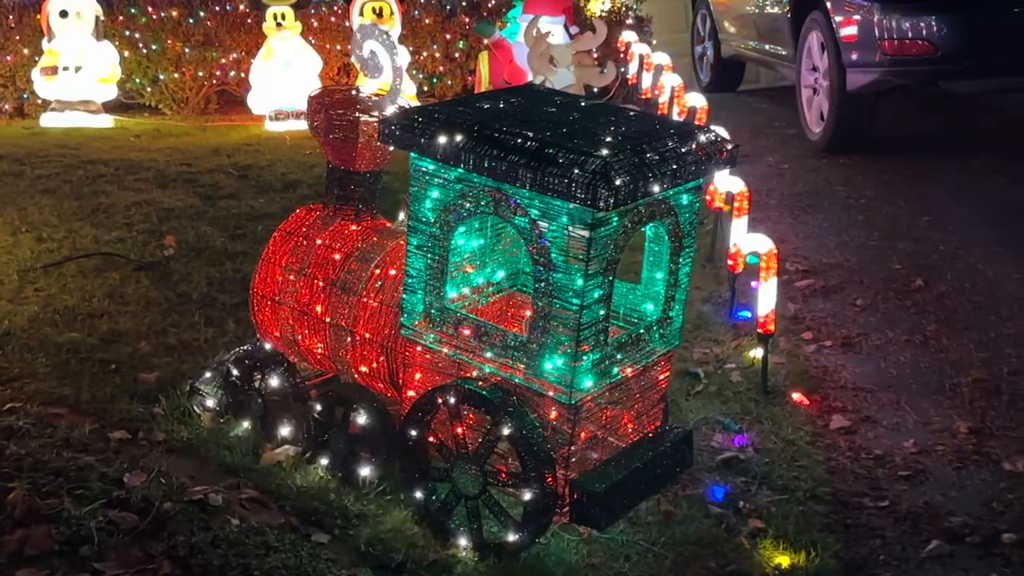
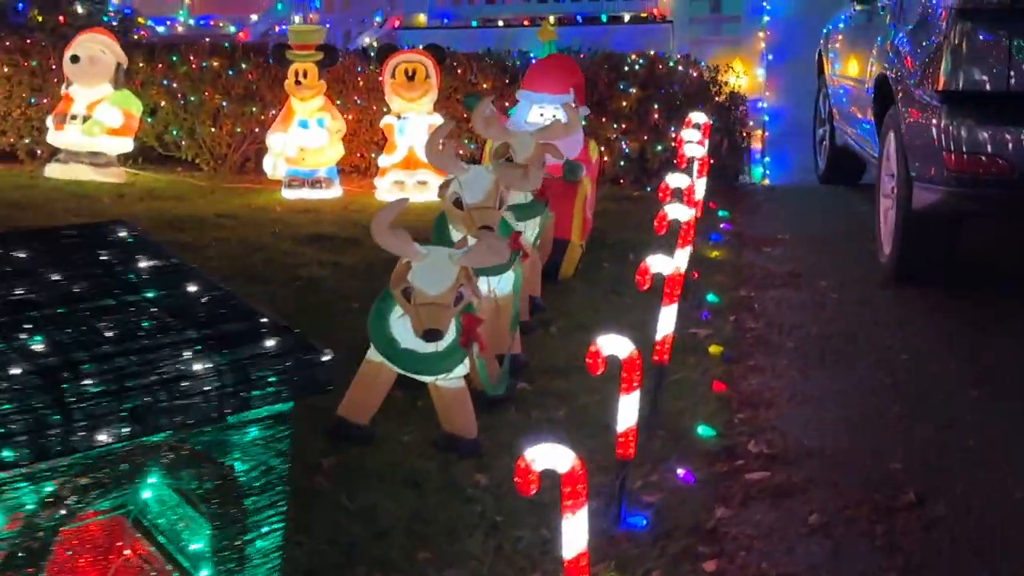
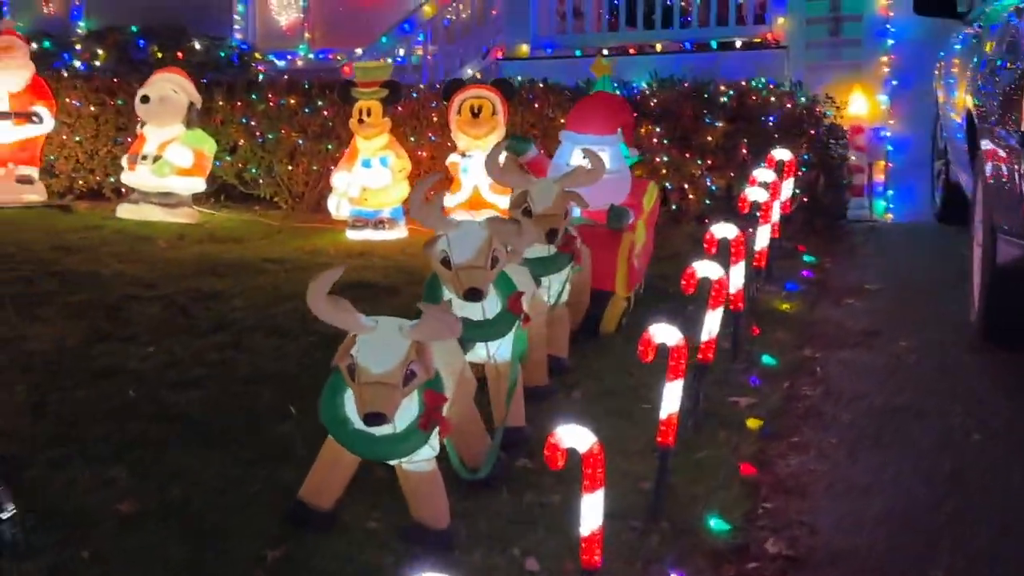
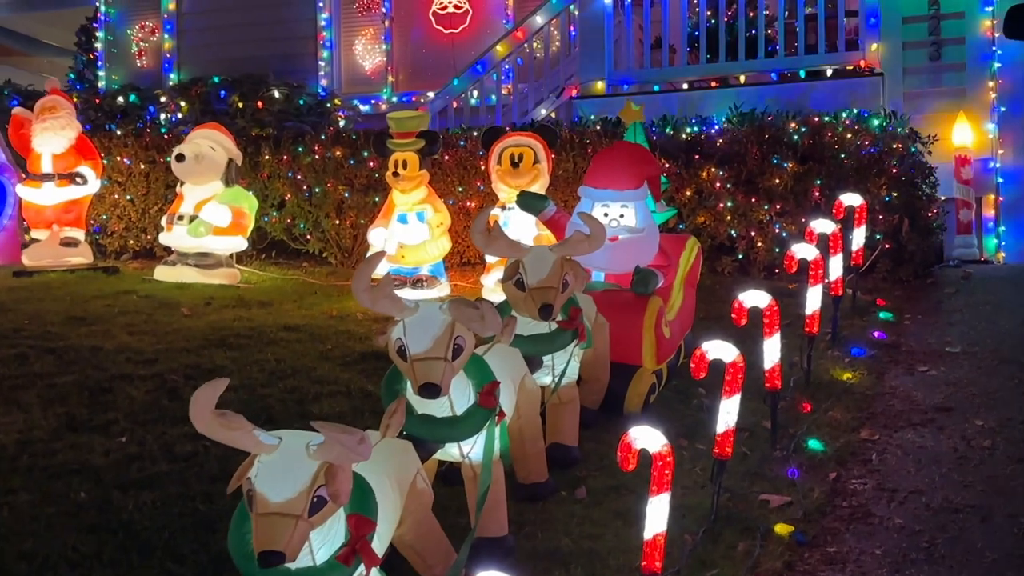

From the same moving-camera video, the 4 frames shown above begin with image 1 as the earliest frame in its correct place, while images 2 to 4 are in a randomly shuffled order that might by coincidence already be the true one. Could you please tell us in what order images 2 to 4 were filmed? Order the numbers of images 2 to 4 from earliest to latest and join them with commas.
2, 3, 4
